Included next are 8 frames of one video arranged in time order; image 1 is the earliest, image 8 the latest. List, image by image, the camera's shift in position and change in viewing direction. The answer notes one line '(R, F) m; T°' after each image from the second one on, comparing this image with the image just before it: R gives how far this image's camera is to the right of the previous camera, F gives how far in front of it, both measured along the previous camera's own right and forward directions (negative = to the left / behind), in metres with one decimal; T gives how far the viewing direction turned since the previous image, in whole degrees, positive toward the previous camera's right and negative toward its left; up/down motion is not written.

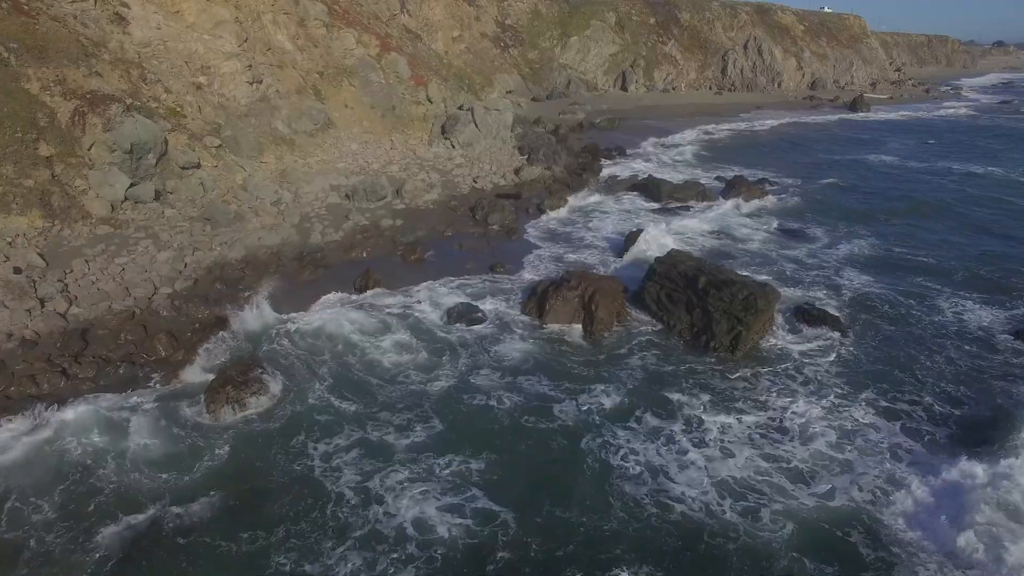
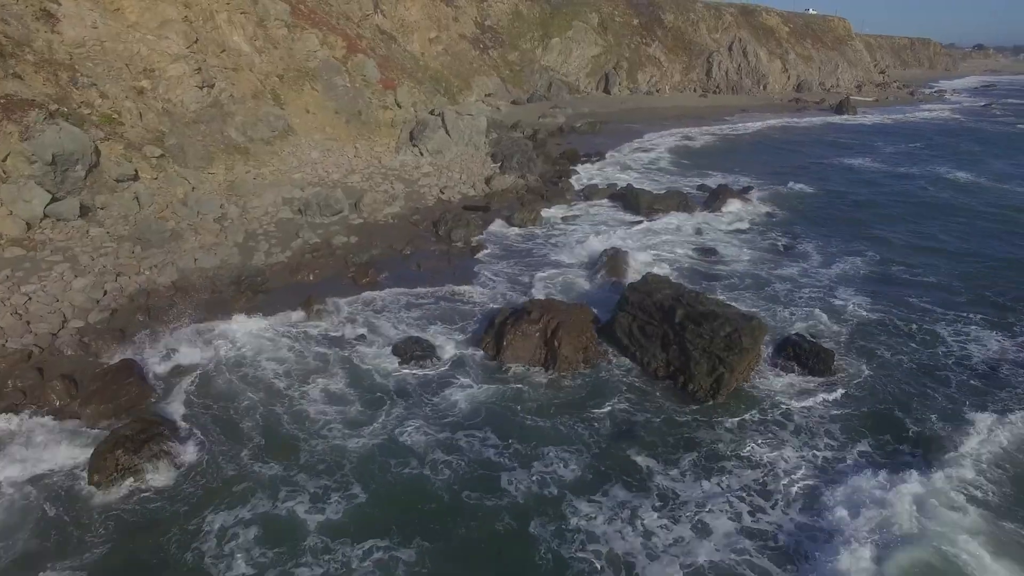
(+0.6, +1.7) m; +1°
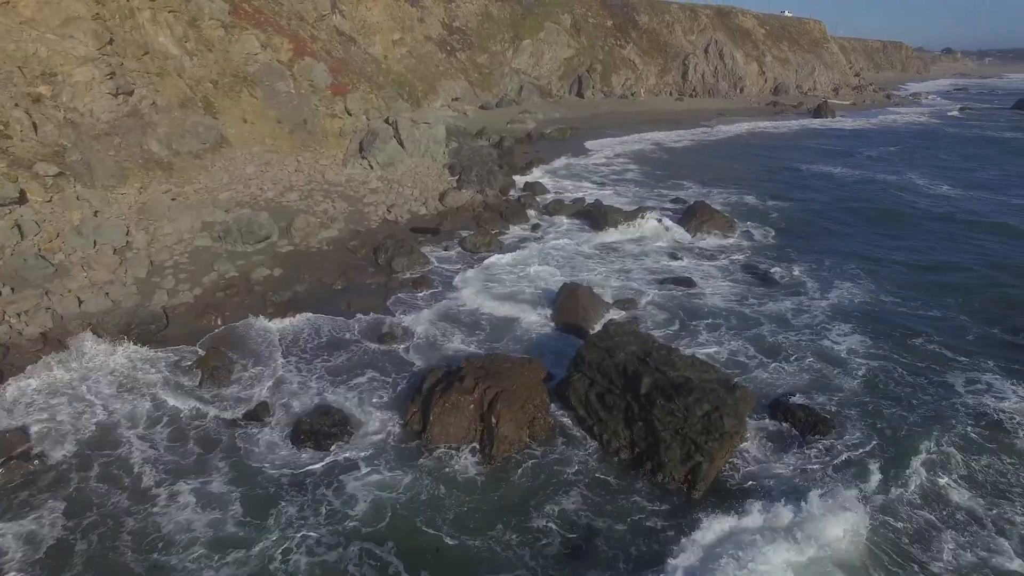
(+0.8, +2.5) m; +2°
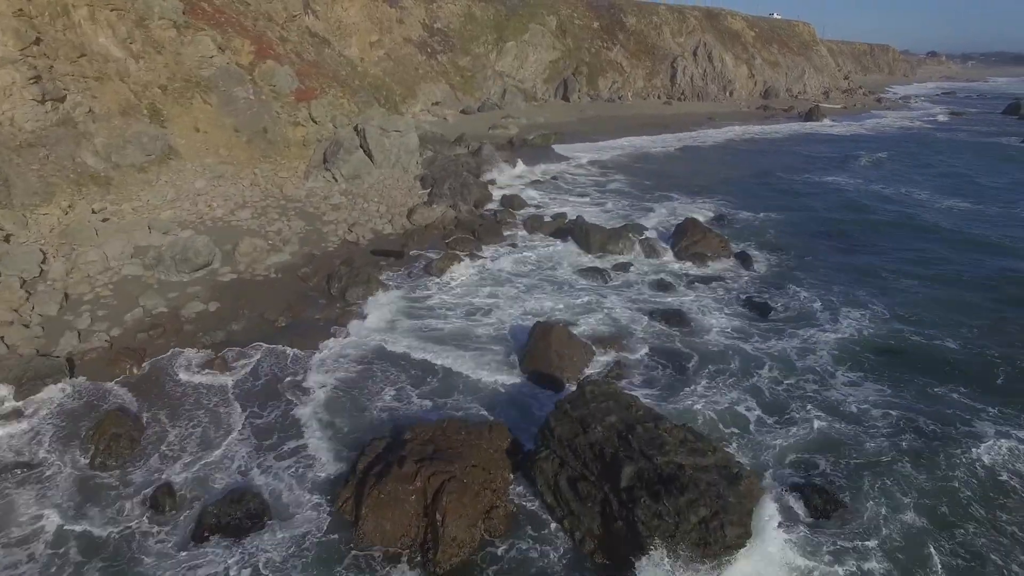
(+0.5, +2.0) m; +1°
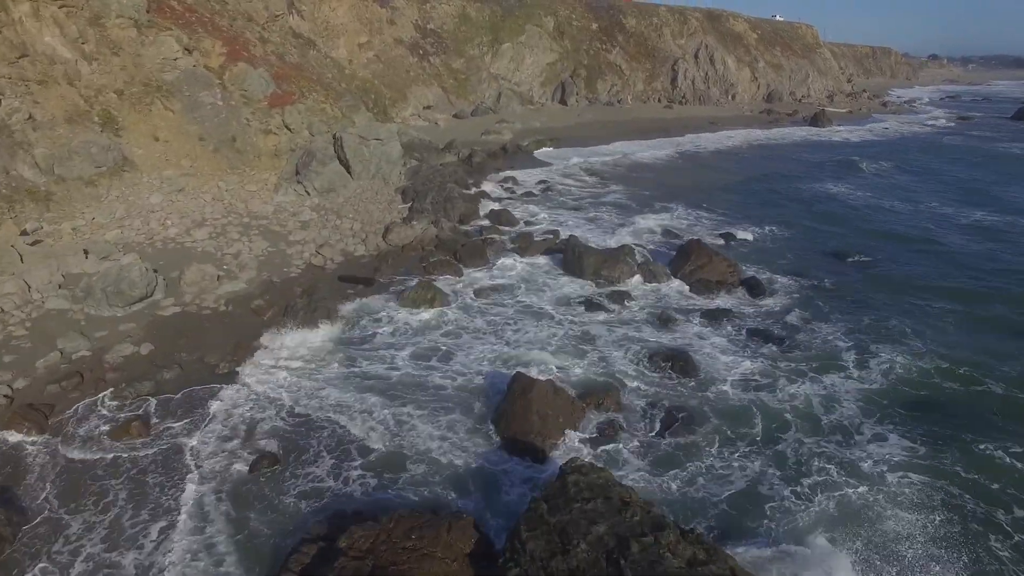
(+0.4, +2.0) m; 0°
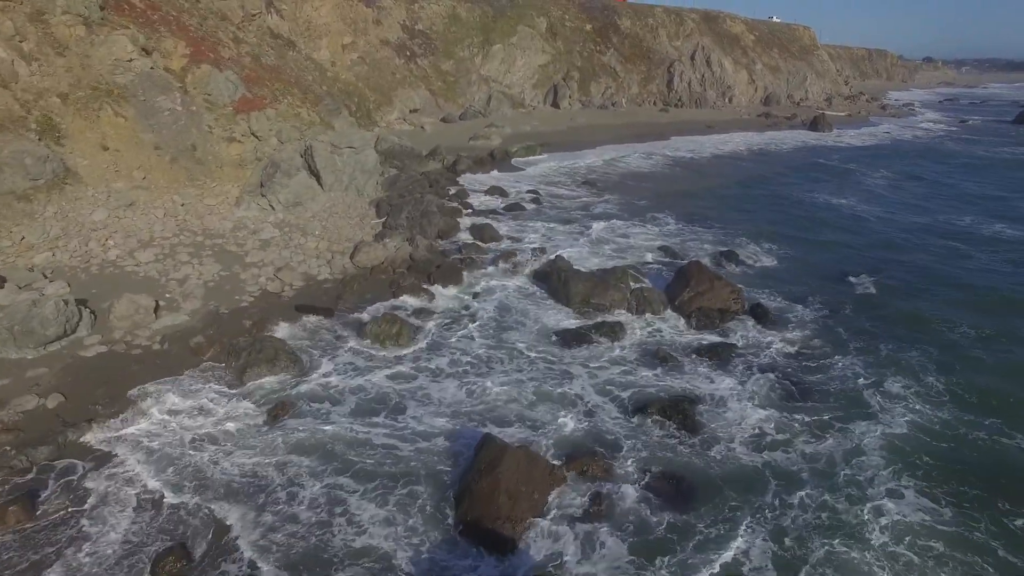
(+0.4, +1.9) m; 0°
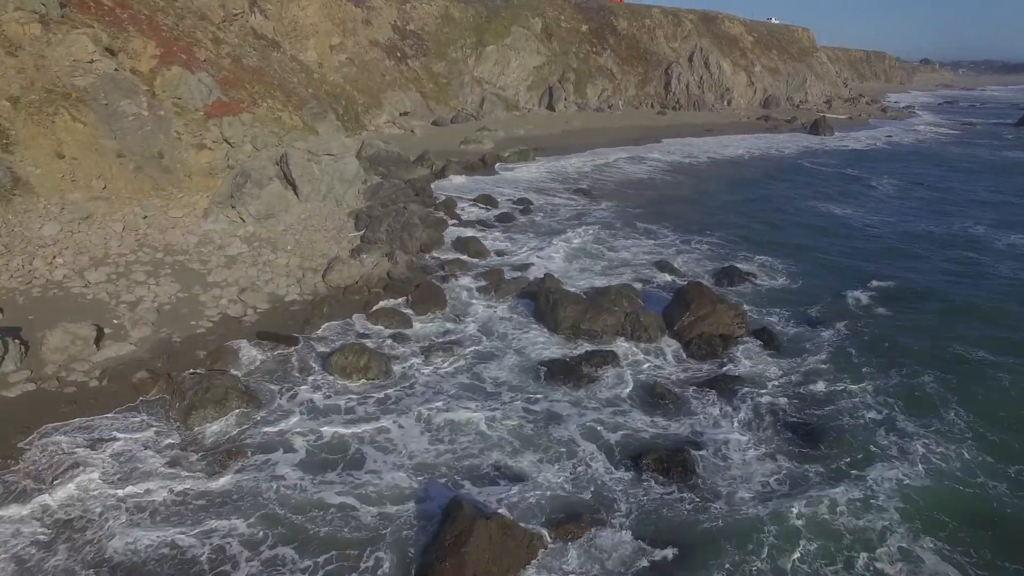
(+0.3, +1.4) m; 0°
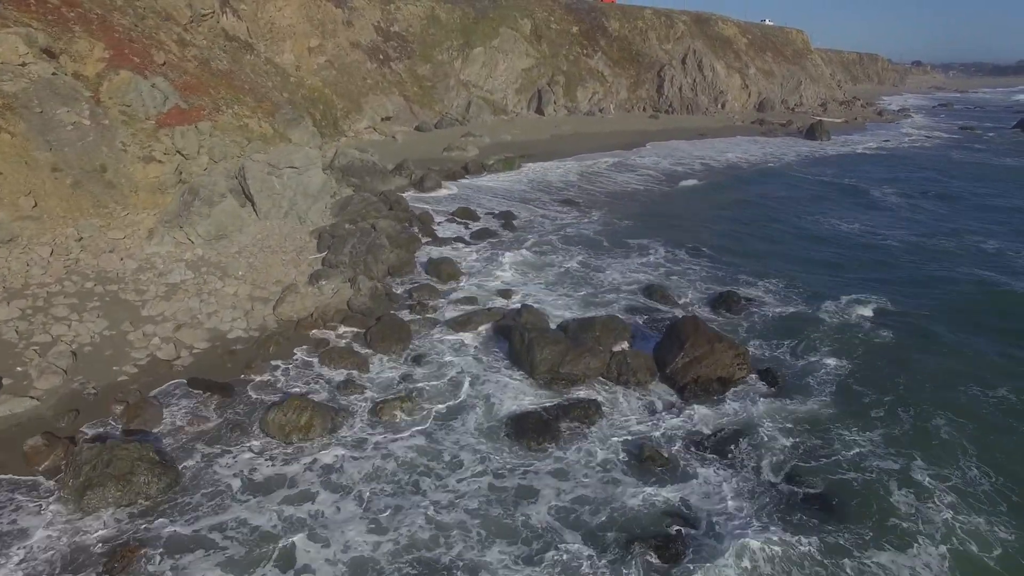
(+0.4, +1.8) m; +1°
